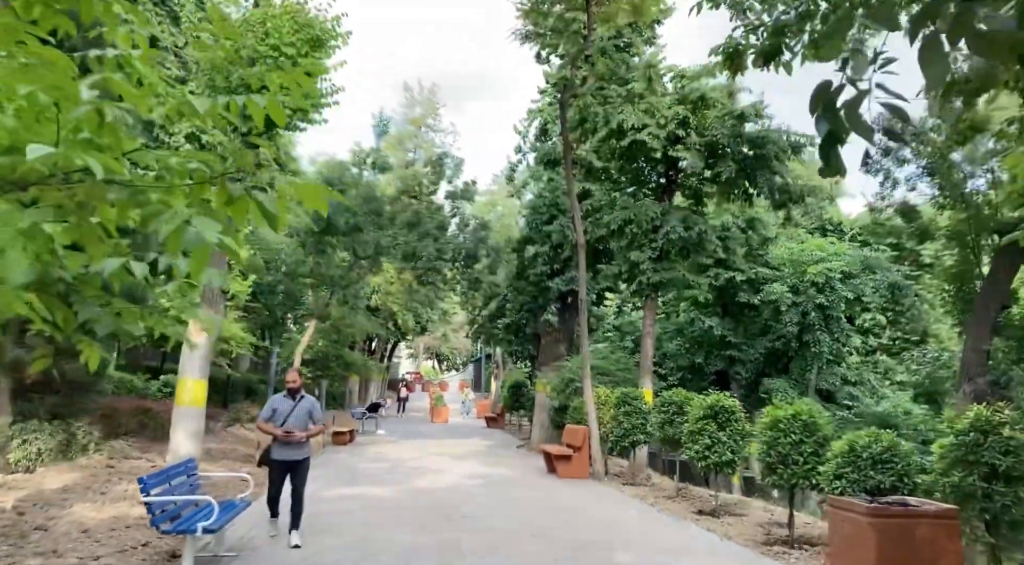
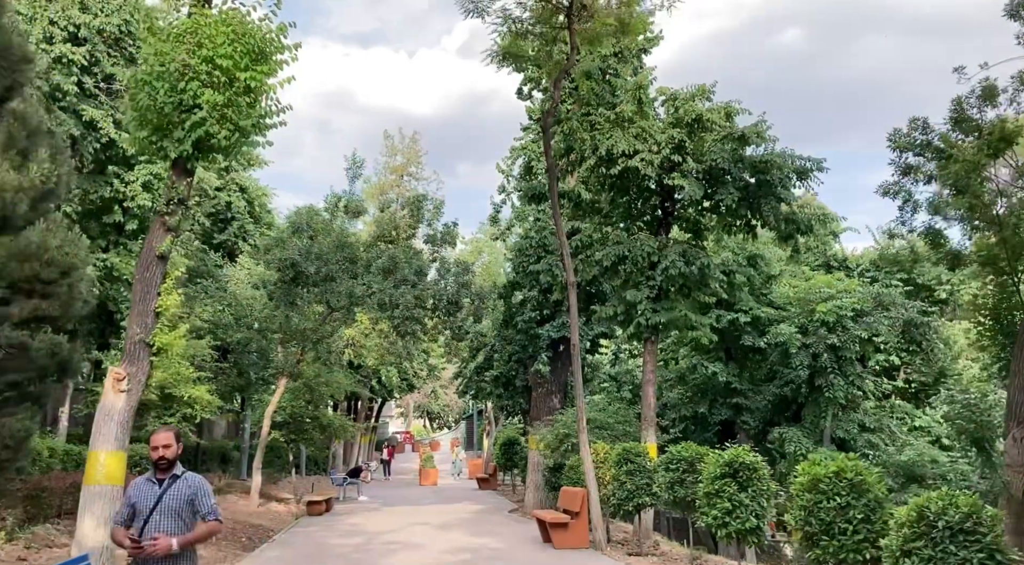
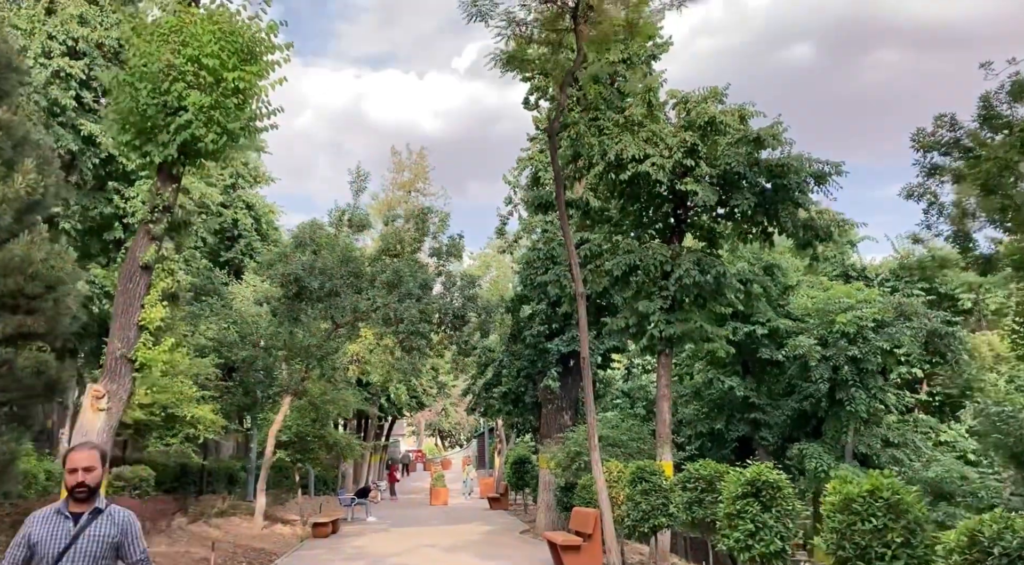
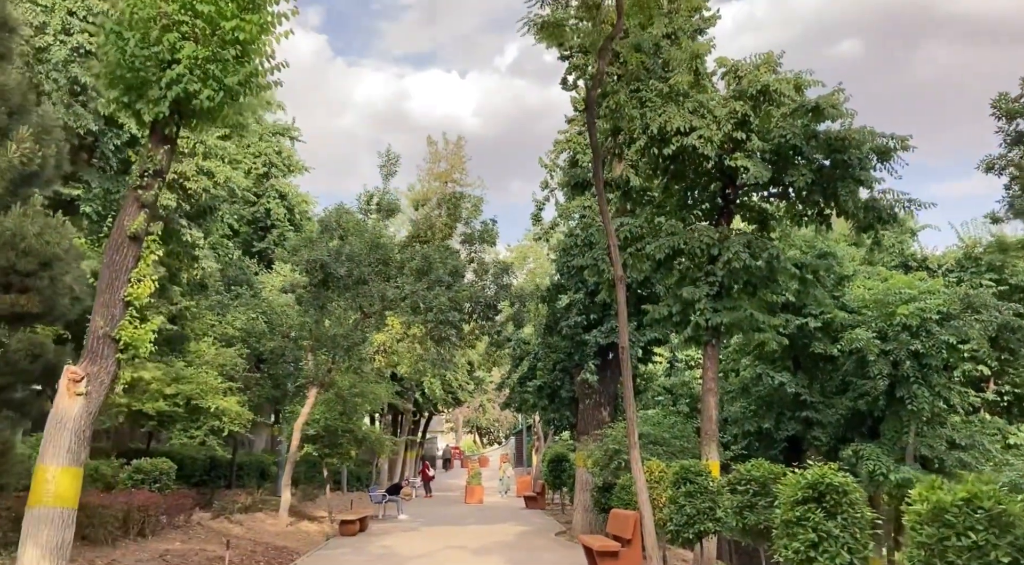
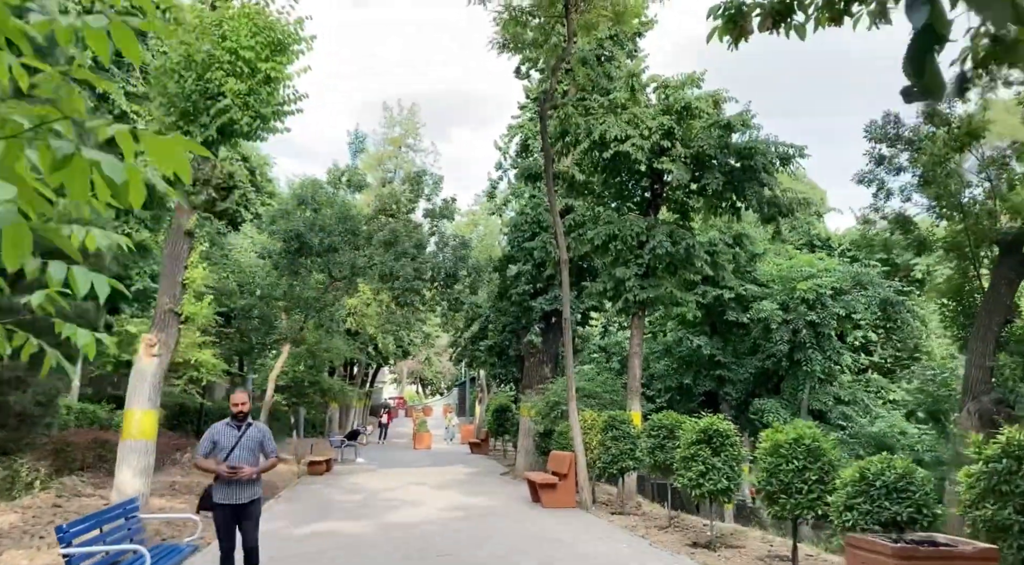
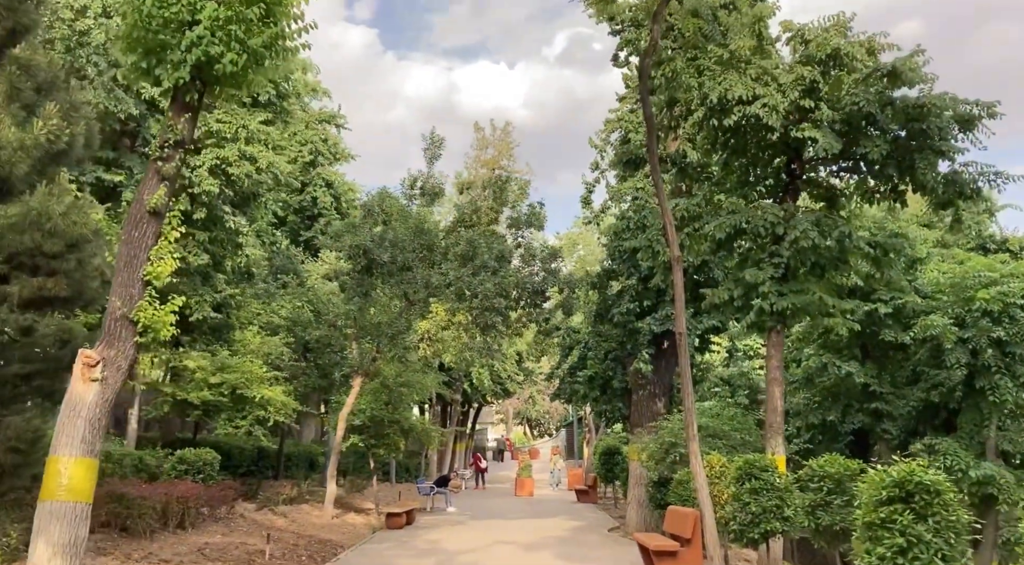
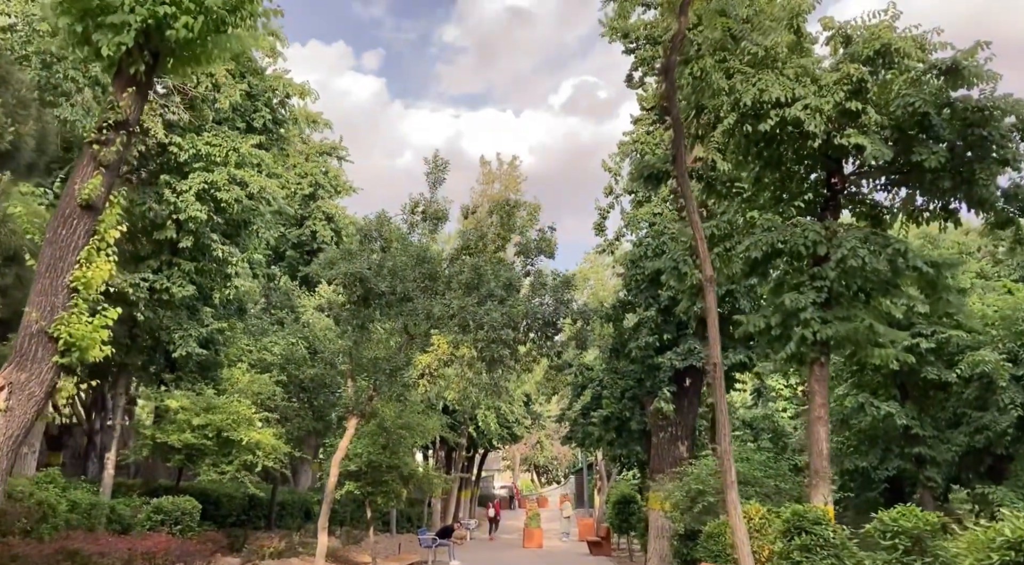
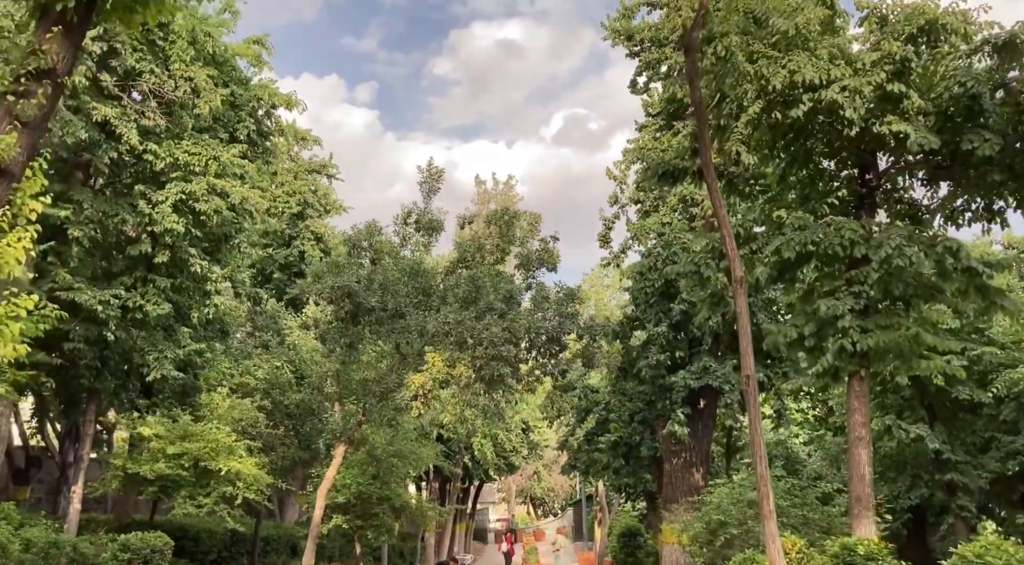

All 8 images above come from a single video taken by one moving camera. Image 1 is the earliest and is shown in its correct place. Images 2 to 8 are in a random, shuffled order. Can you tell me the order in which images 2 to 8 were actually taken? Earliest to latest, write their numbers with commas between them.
5, 2, 3, 4, 6, 7, 8
